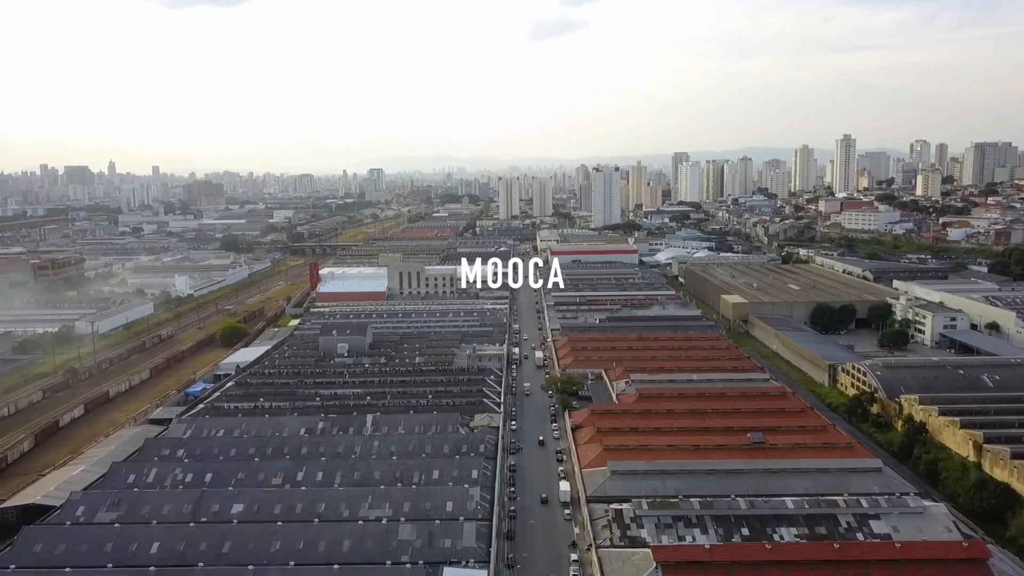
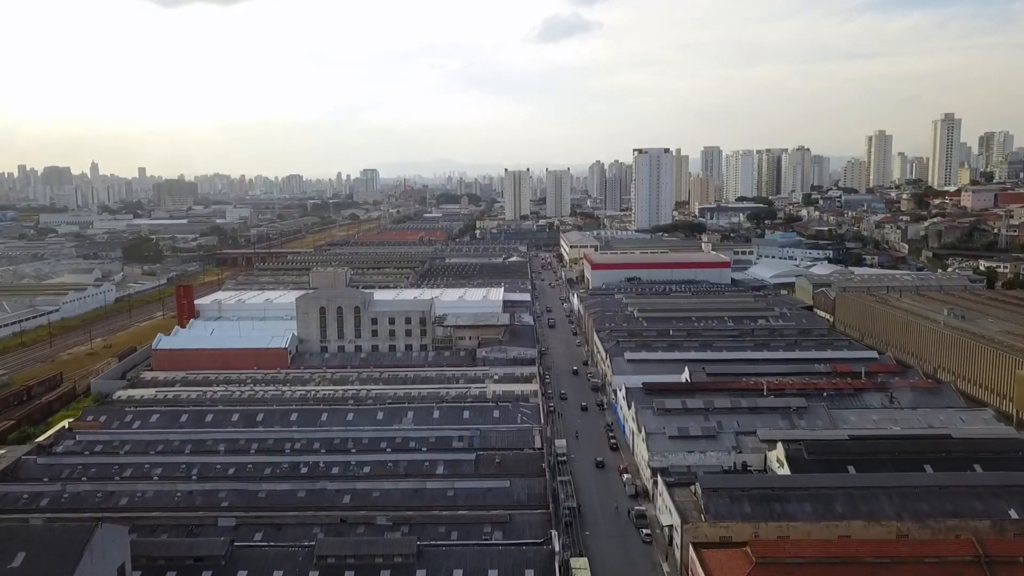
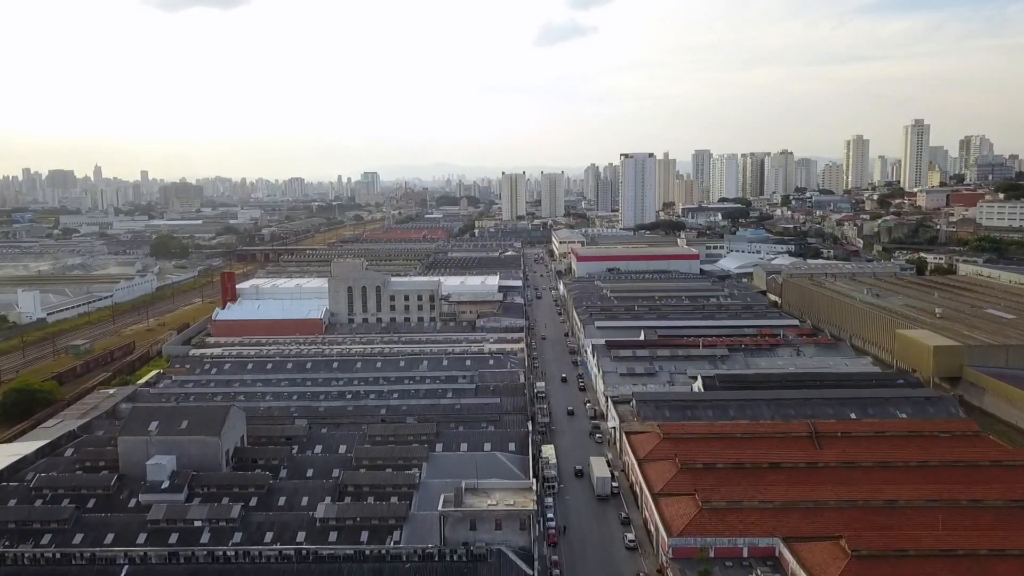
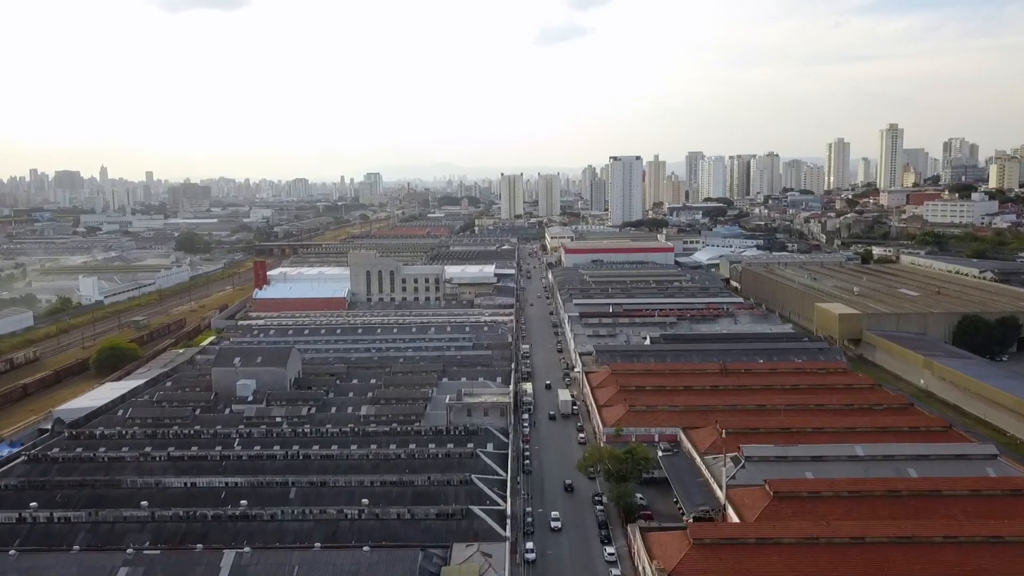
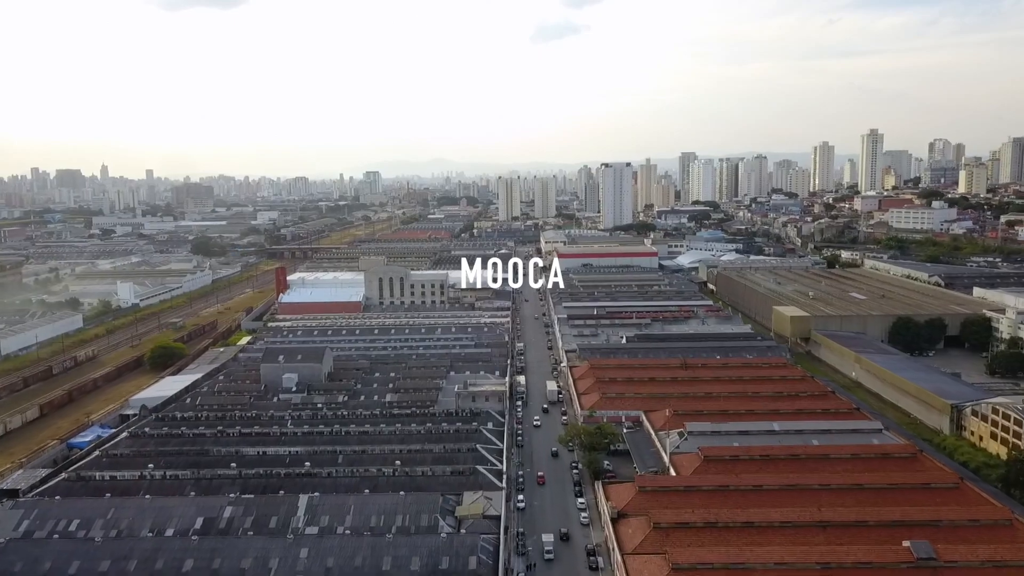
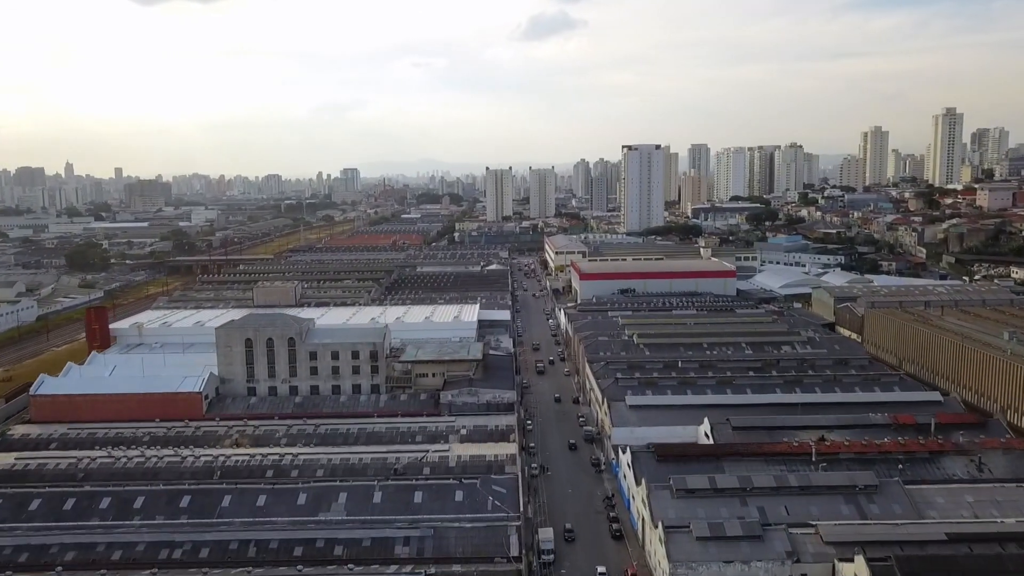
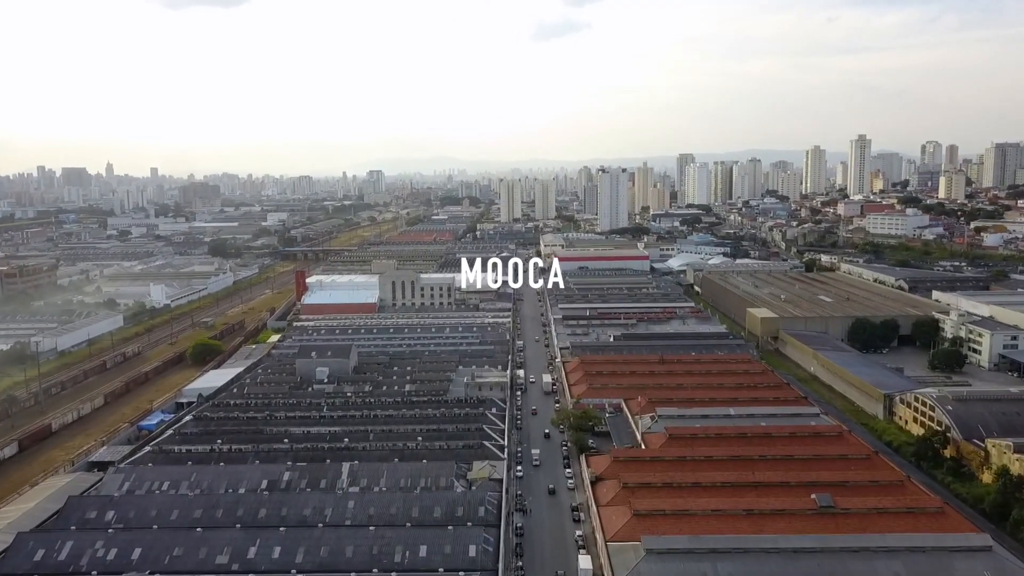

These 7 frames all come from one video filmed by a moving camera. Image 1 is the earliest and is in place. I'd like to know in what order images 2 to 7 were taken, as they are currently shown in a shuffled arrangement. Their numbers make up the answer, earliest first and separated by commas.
7, 5, 4, 3, 2, 6
